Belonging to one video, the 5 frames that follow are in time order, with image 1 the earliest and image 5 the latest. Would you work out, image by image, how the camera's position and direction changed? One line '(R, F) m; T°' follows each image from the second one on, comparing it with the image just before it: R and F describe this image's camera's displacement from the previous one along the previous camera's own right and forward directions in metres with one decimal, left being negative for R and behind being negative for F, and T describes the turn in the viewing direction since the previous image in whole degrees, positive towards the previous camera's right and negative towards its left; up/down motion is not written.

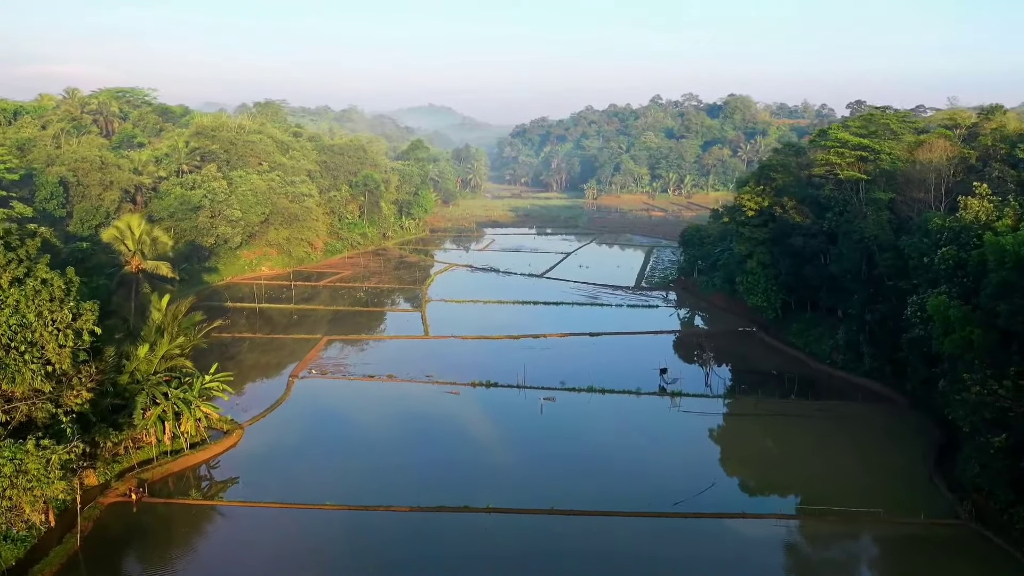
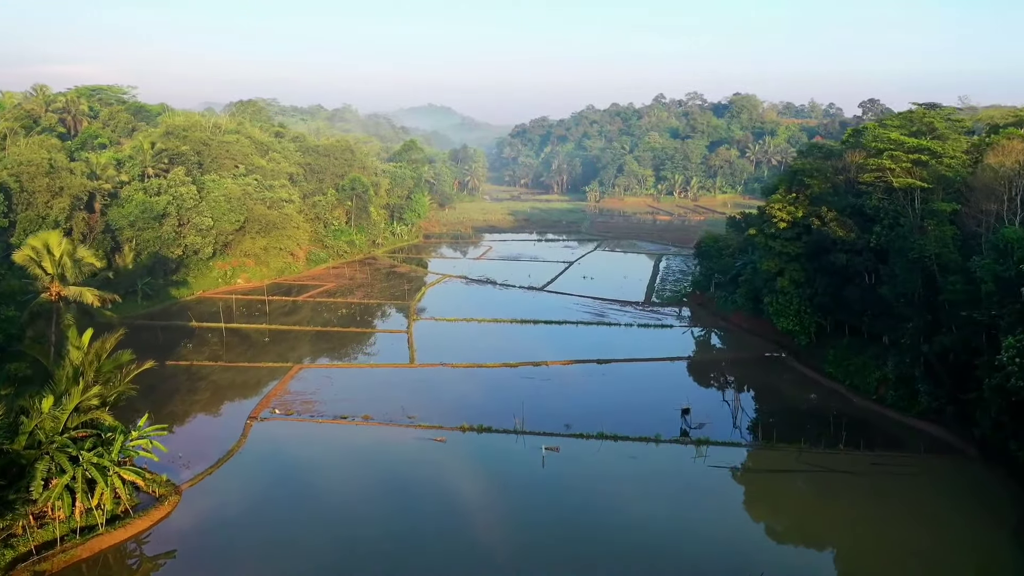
(+0.1, +2.9) m; 0°
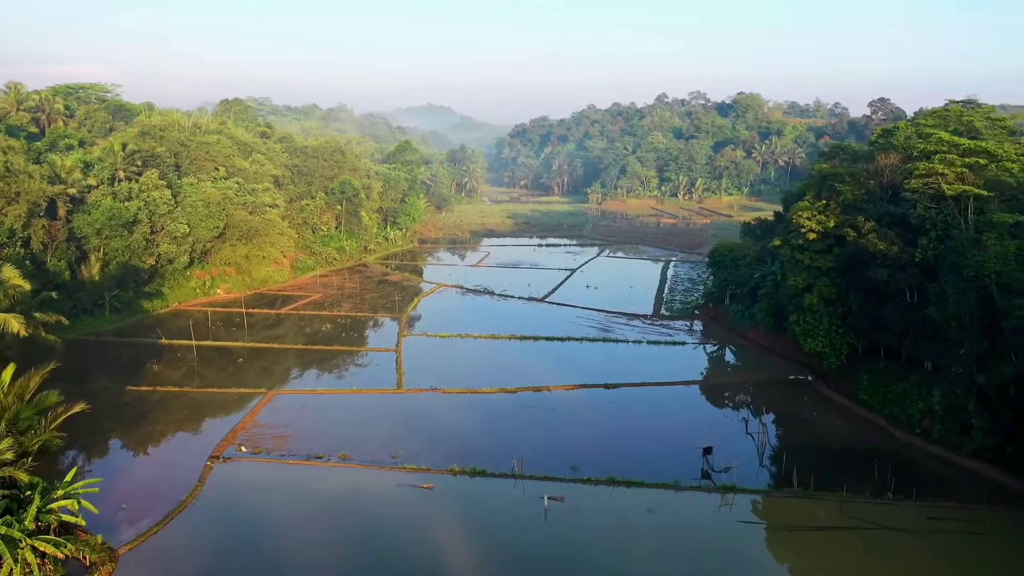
(+0.1, +2.1) m; 0°
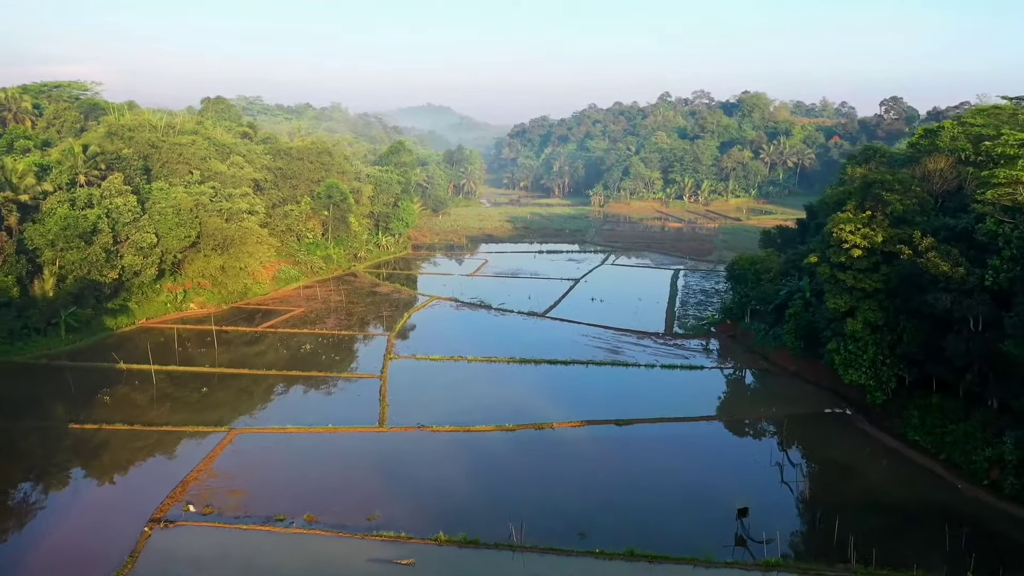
(0.0, +2.4) m; 0°
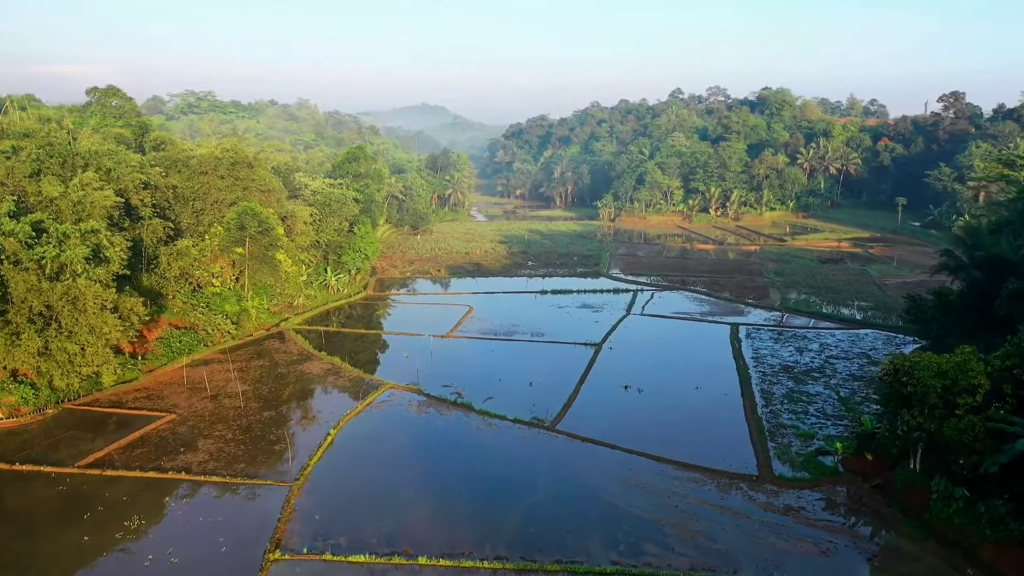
(+0.1, +10.2) m; 0°
